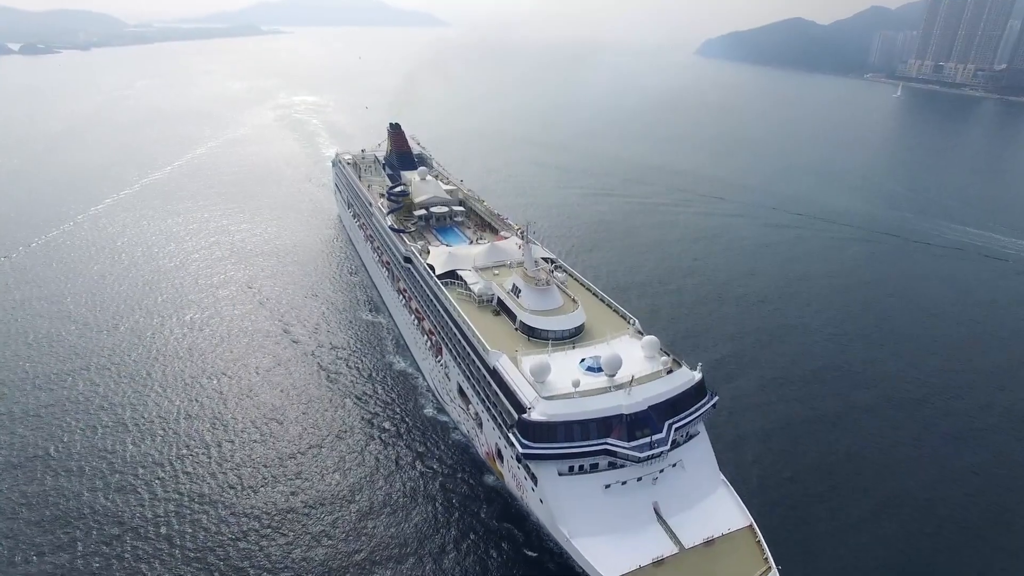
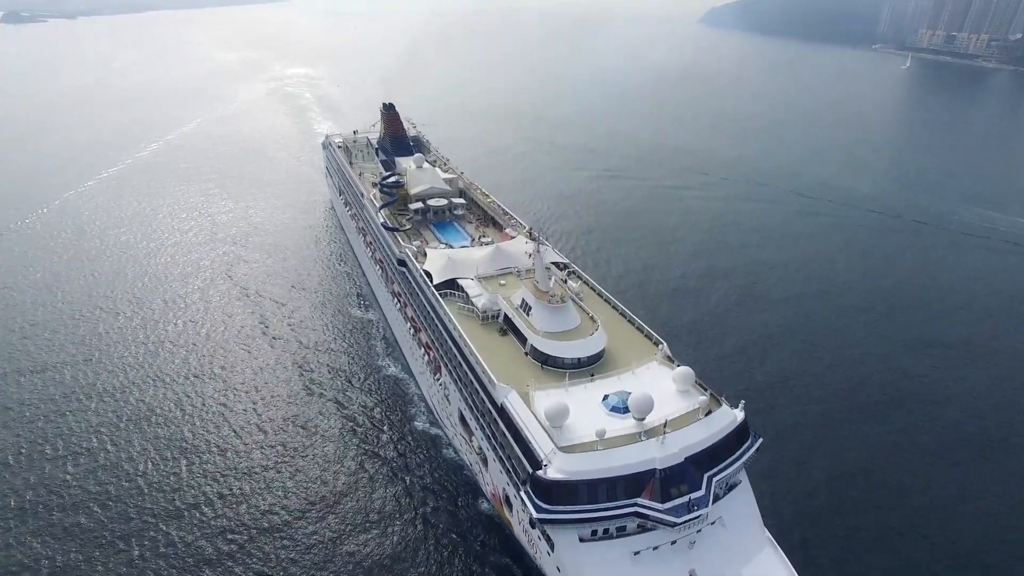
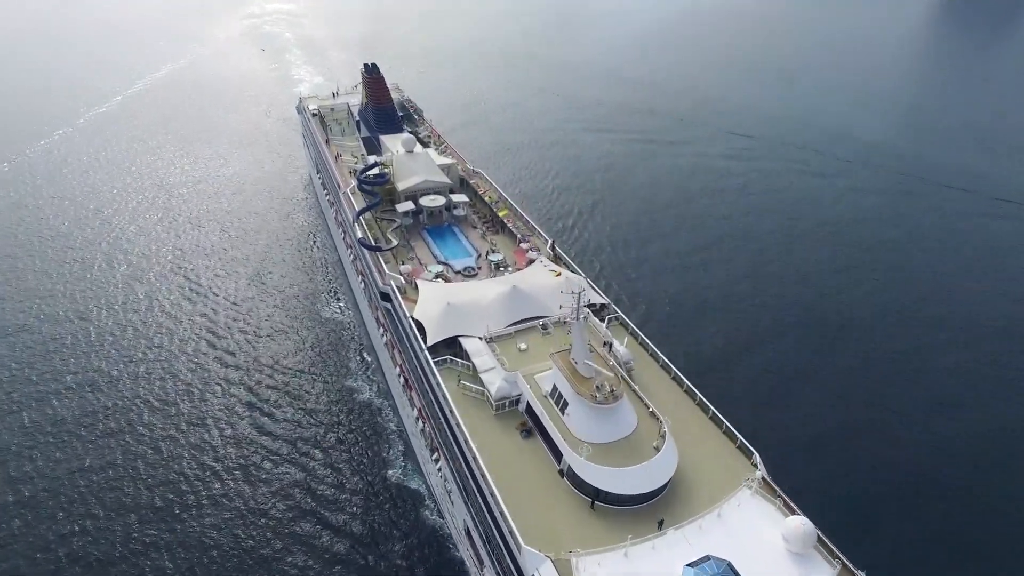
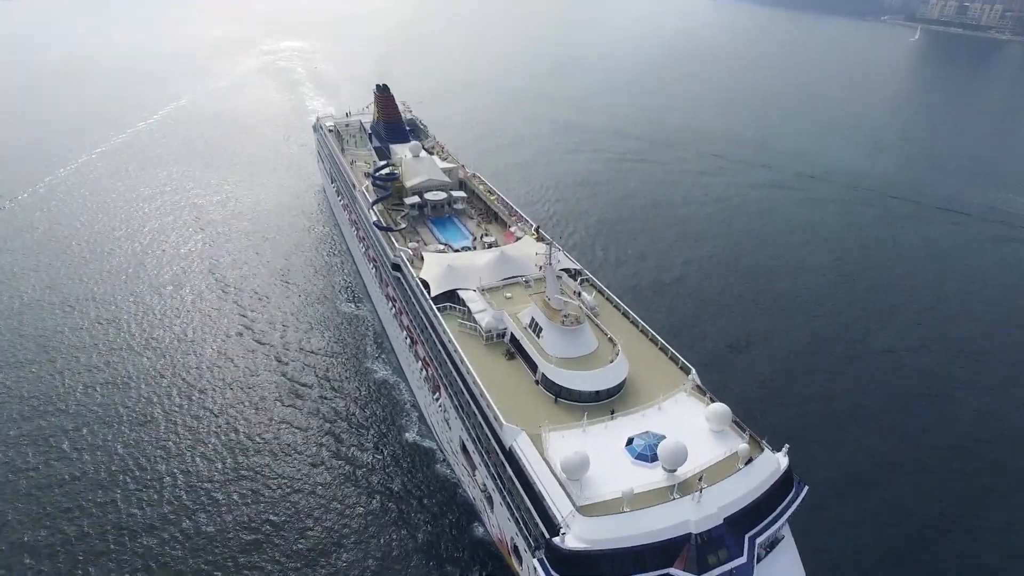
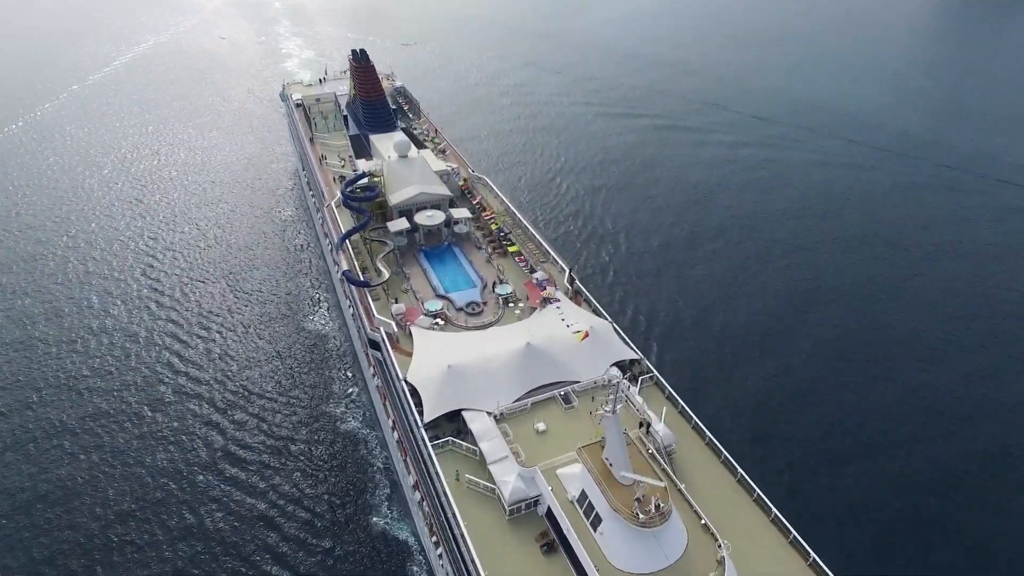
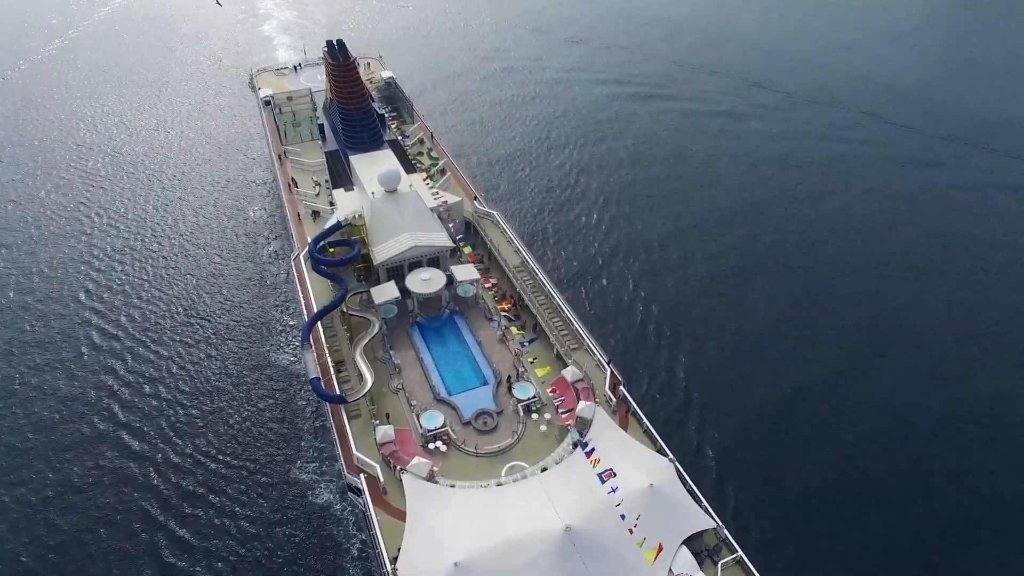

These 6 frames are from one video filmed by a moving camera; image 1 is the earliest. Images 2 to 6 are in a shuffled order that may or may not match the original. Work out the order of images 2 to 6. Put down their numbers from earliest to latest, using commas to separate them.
2, 4, 3, 5, 6
